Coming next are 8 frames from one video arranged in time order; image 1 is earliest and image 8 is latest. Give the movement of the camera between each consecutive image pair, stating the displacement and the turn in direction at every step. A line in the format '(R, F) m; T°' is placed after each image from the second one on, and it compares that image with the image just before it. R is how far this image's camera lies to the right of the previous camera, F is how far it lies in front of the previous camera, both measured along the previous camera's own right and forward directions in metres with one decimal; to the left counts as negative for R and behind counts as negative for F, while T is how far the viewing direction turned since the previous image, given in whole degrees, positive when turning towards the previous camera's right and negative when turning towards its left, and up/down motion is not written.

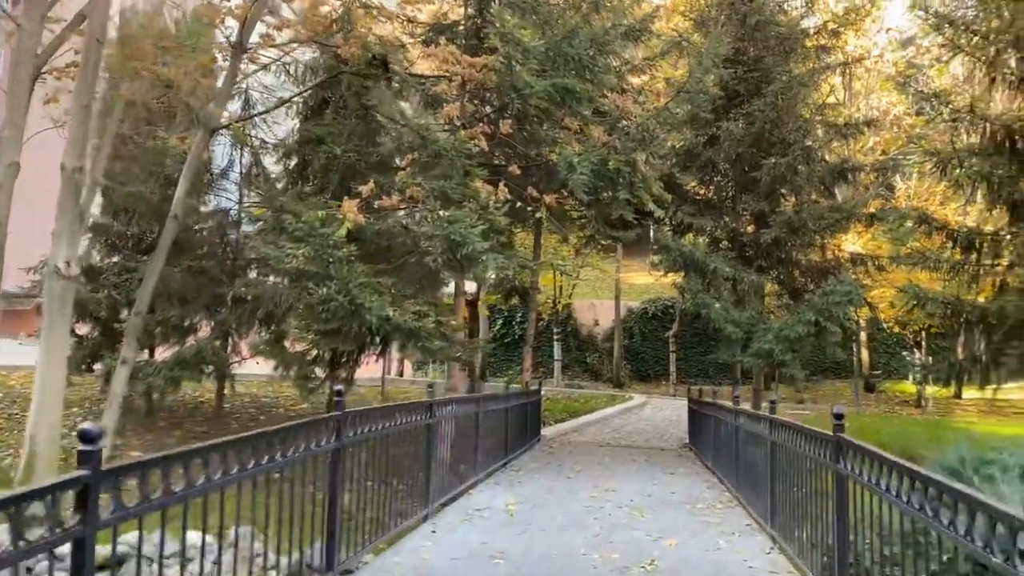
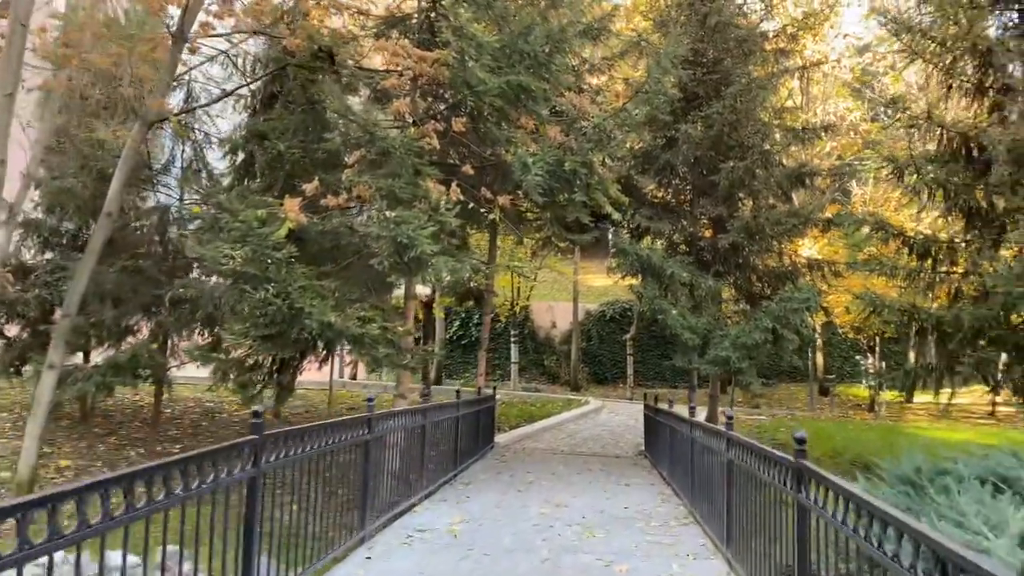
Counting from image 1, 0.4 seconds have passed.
(+0.1, +0.3) m; +3°
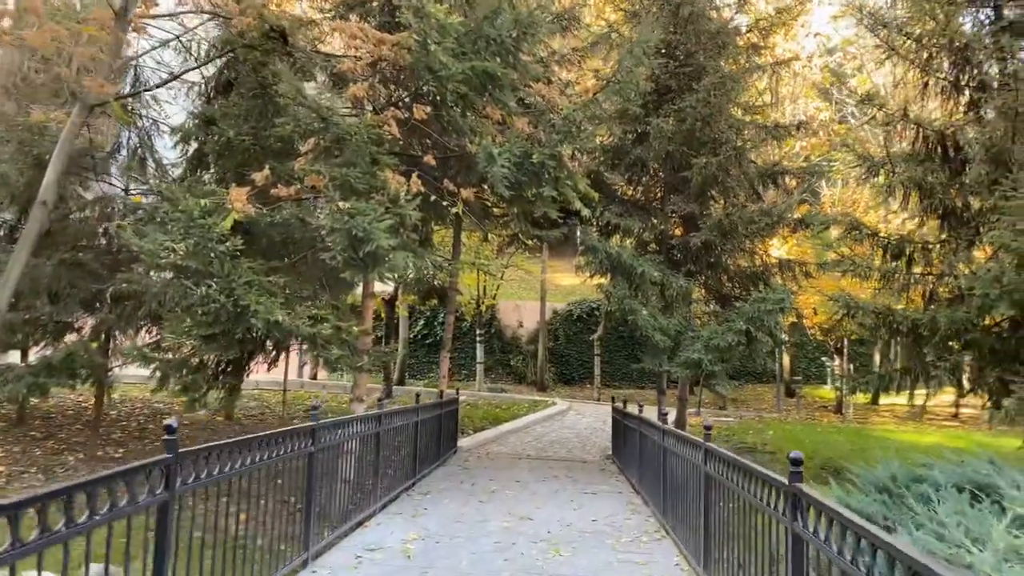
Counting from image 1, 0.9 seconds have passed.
(0.0, +0.5) m; +2°
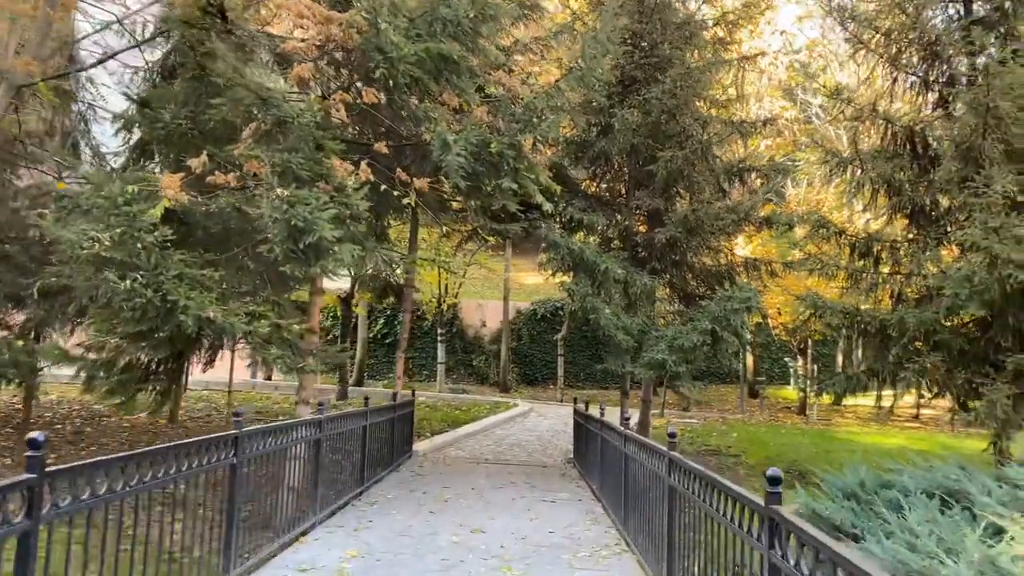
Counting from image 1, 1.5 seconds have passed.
(+0.1, +0.5) m; +2°
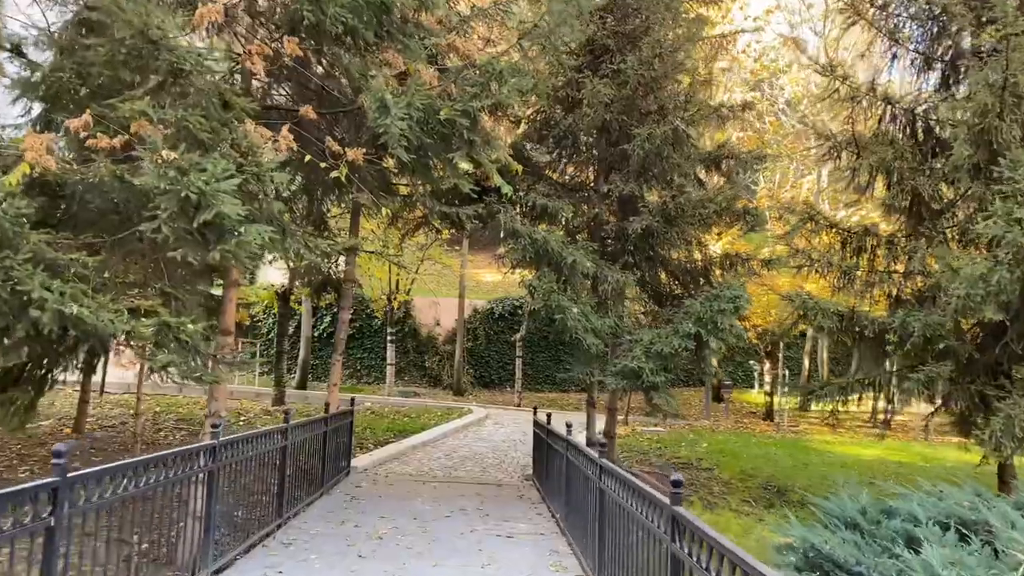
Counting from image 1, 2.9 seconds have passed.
(+0.1, +1.3) m; +3°
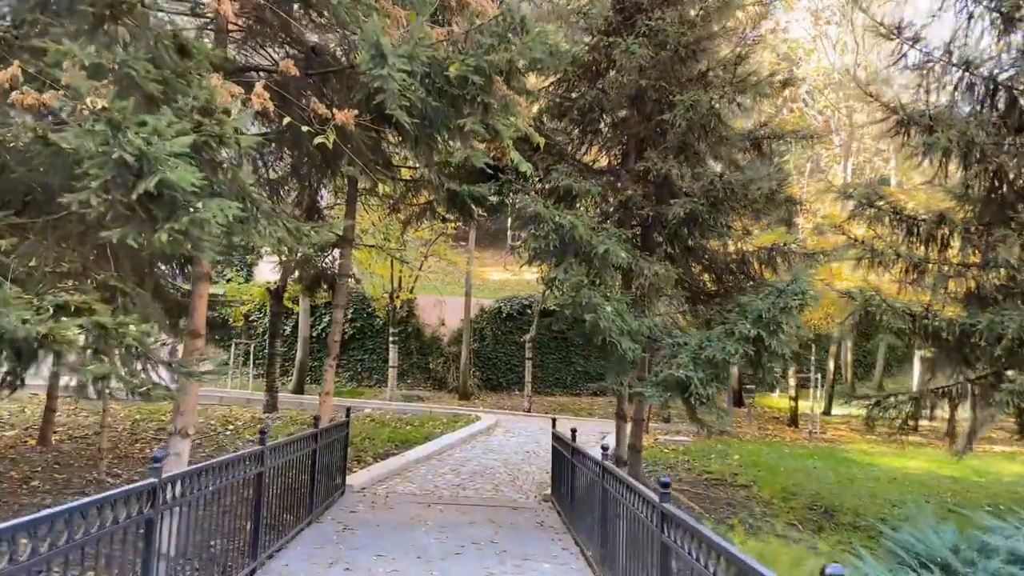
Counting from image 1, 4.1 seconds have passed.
(-0.1, +1.2) m; 0°
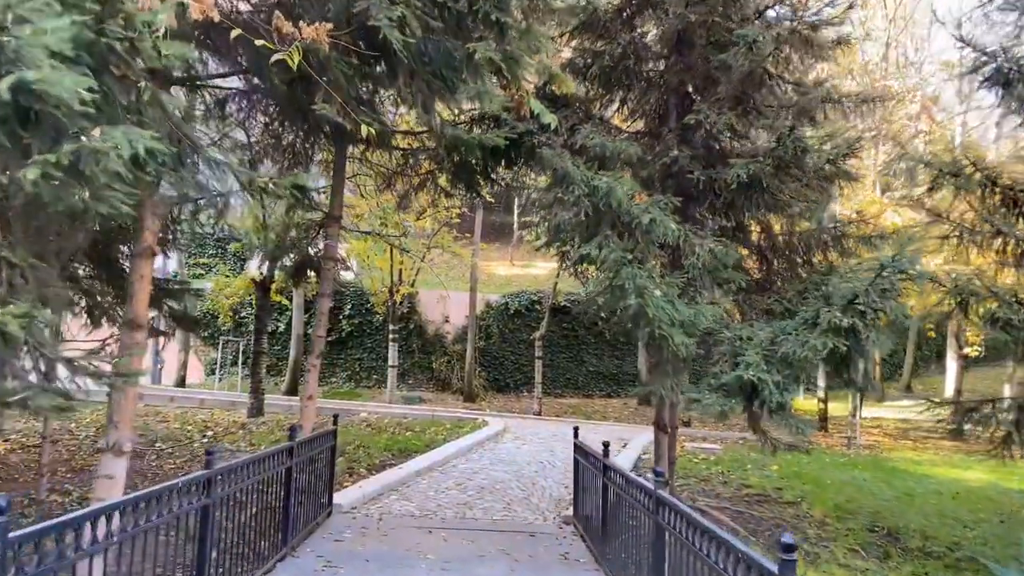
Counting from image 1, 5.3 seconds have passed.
(-0.1, +1.4) m; 0°
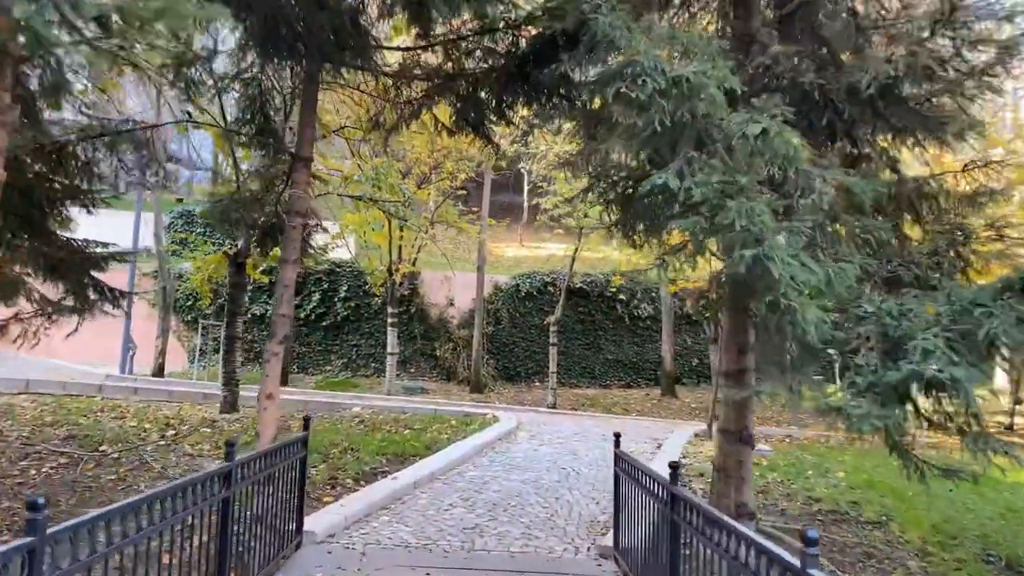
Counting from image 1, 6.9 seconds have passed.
(-0.1, +1.8) m; 0°
